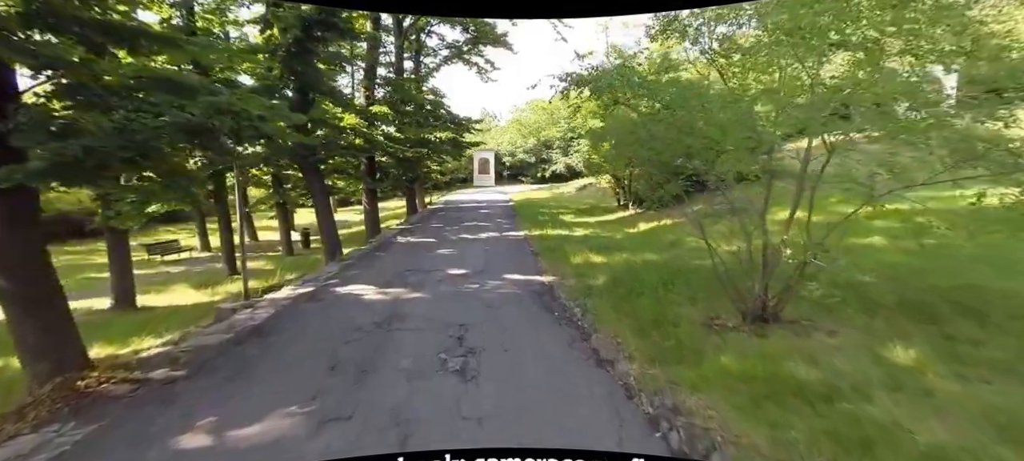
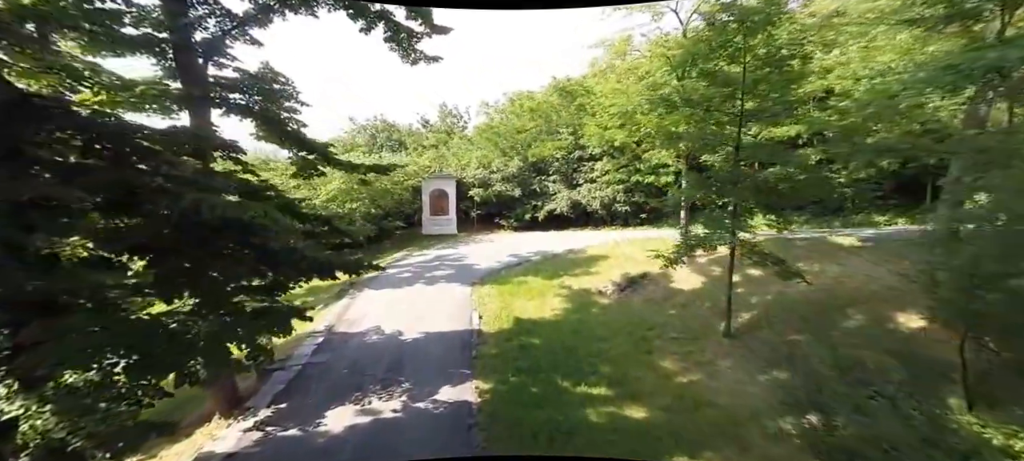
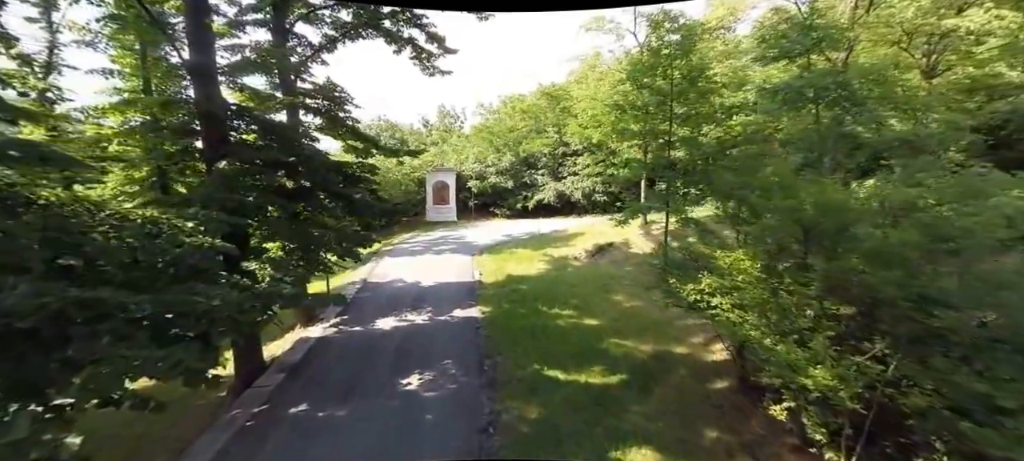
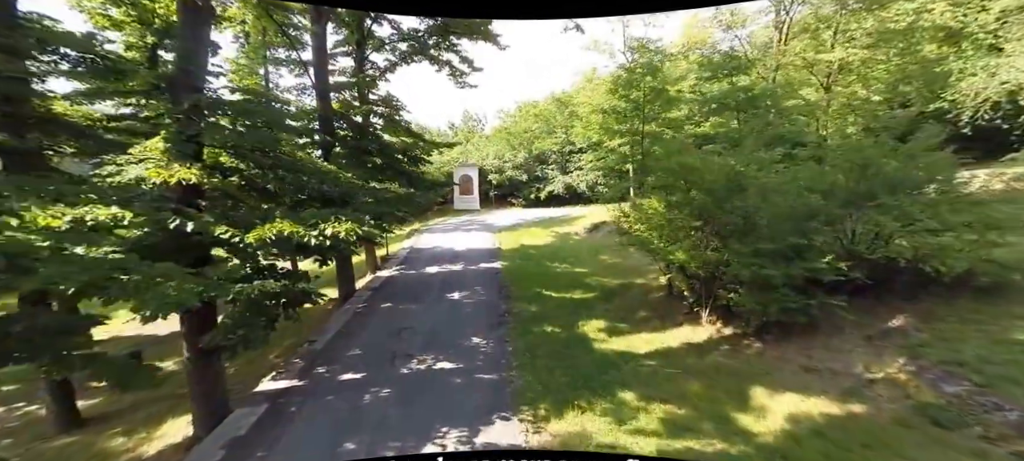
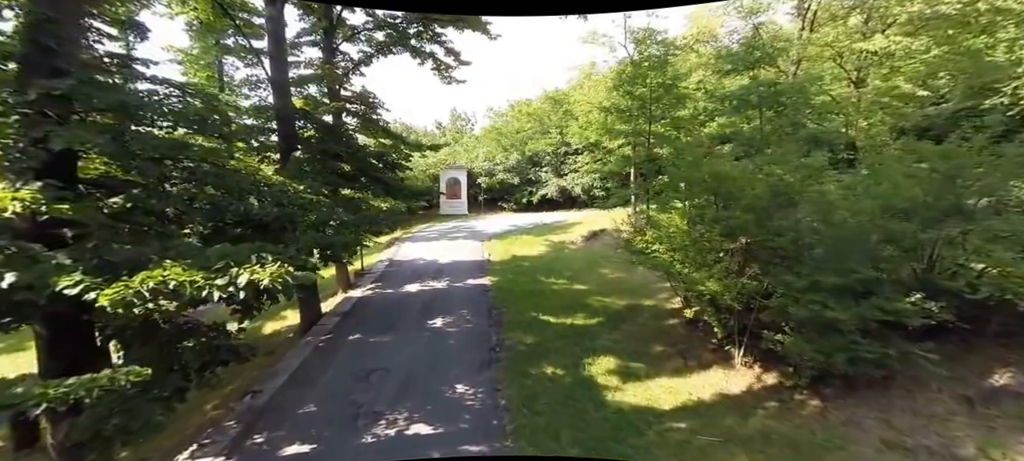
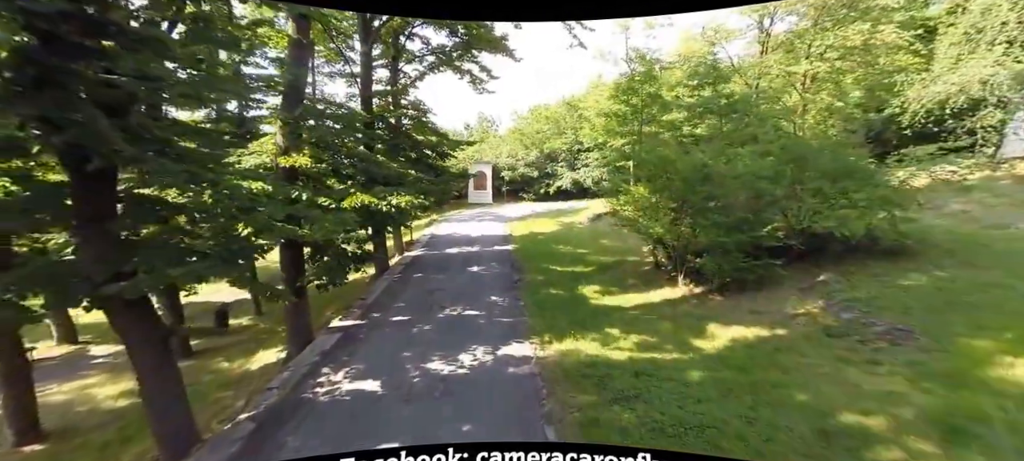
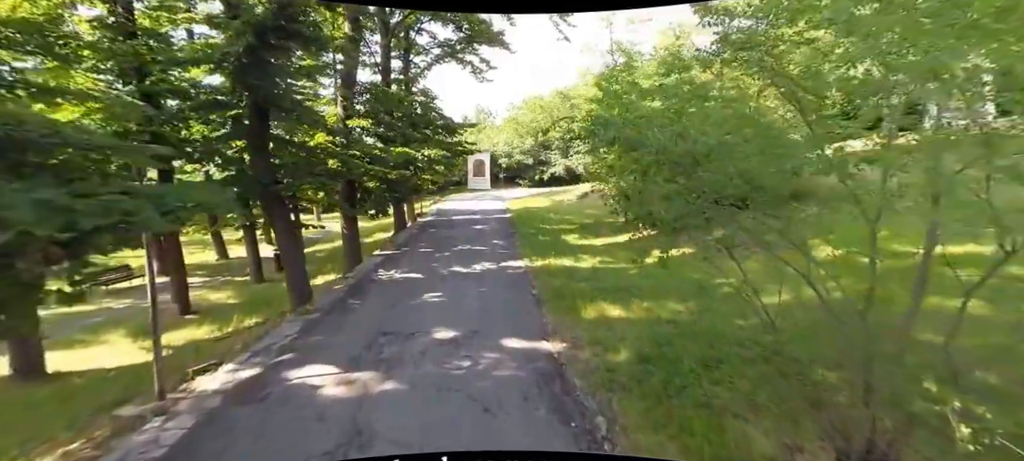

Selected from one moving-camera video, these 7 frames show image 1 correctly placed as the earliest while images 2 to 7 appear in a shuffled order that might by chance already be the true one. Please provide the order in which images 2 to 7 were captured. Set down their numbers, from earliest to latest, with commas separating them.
7, 6, 4, 5, 3, 2
